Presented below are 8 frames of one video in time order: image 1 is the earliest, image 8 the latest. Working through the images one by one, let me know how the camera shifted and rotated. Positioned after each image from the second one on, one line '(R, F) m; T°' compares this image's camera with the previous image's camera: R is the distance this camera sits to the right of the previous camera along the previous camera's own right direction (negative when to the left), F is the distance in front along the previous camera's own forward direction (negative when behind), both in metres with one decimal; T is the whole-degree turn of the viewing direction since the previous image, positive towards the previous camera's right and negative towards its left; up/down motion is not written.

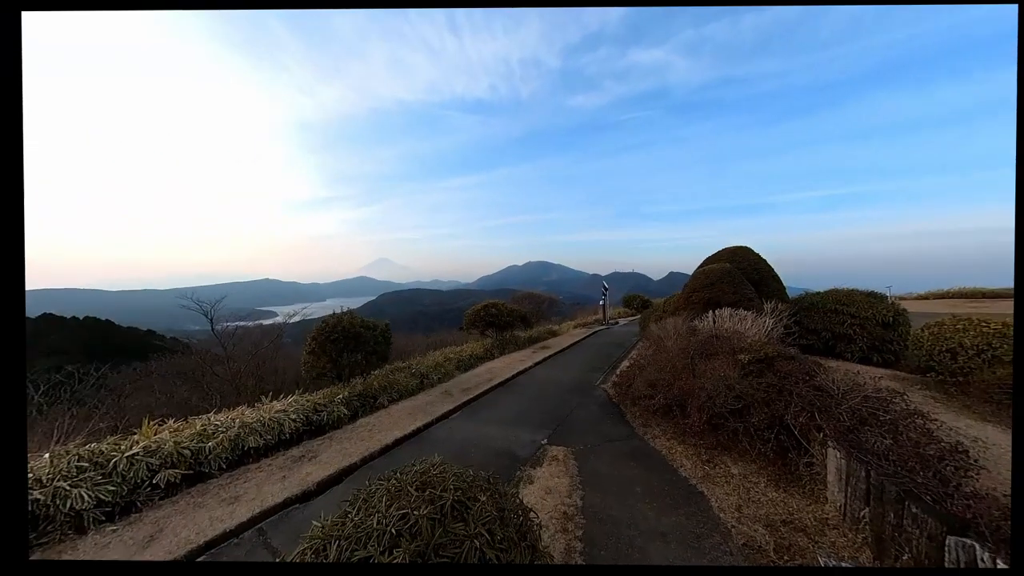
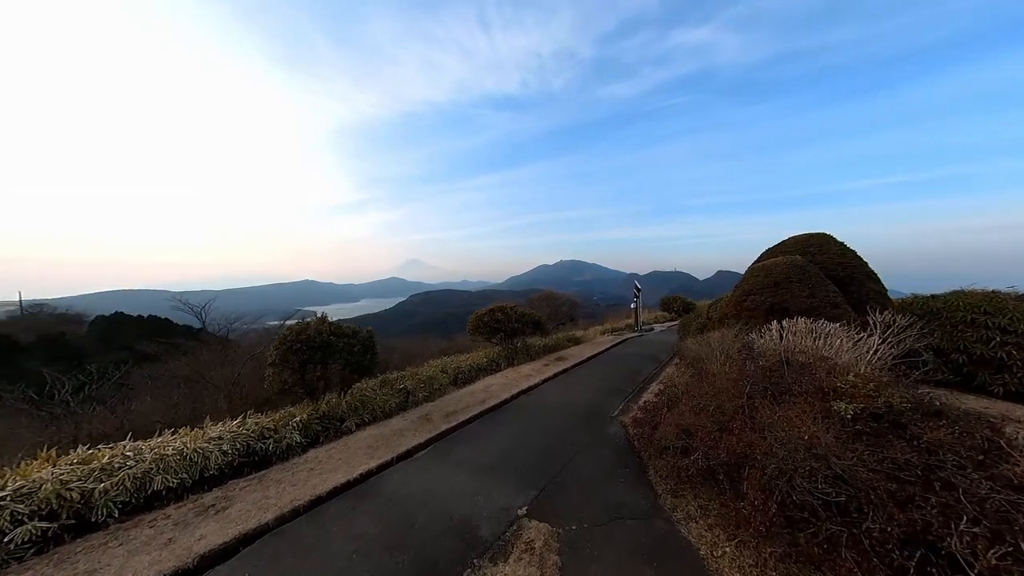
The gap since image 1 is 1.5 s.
(+0.6, +1.0) m; -5°
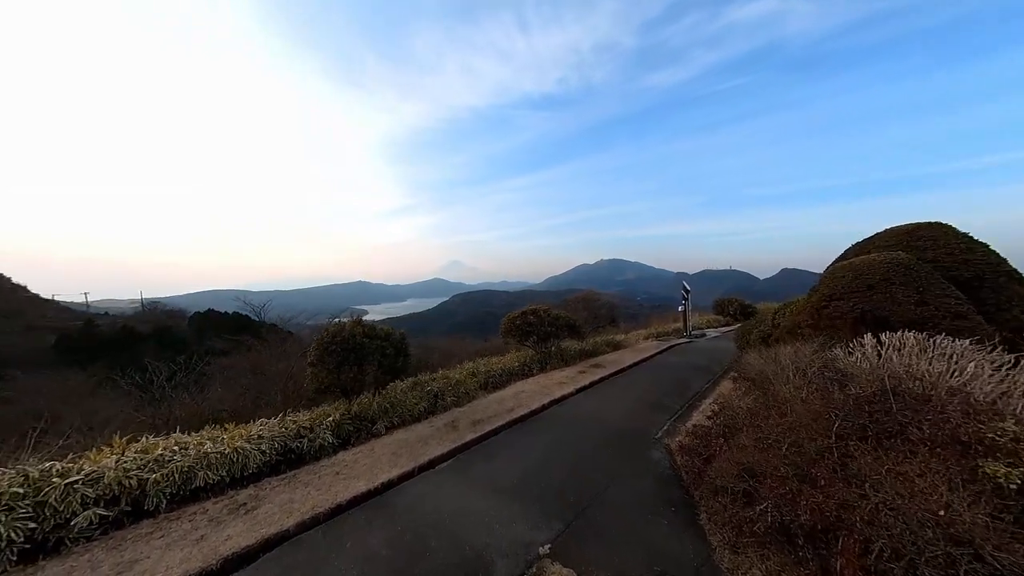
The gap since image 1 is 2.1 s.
(+0.1, +0.3) m; -8°
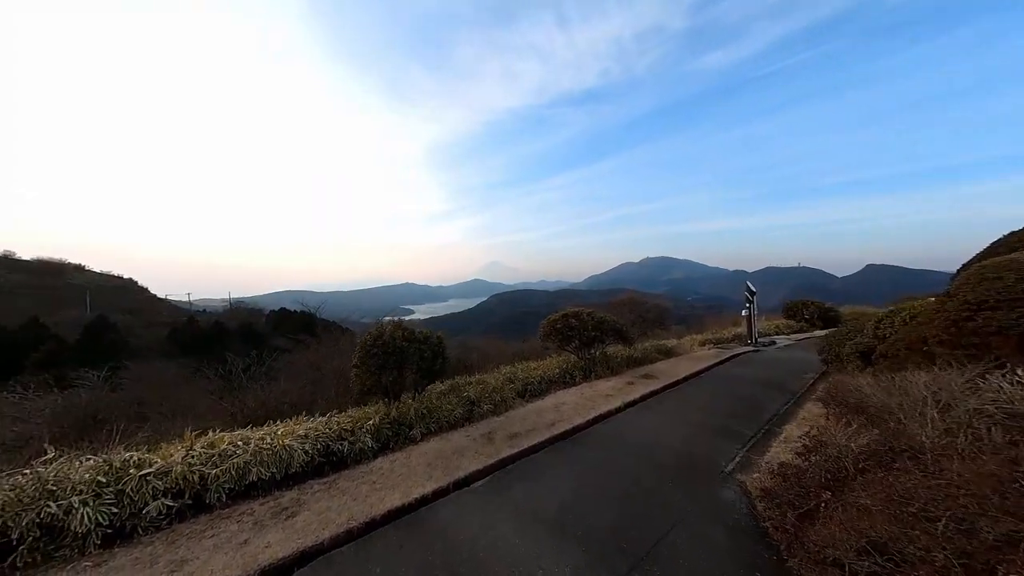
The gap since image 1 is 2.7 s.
(0.0, +0.3) m; -8°
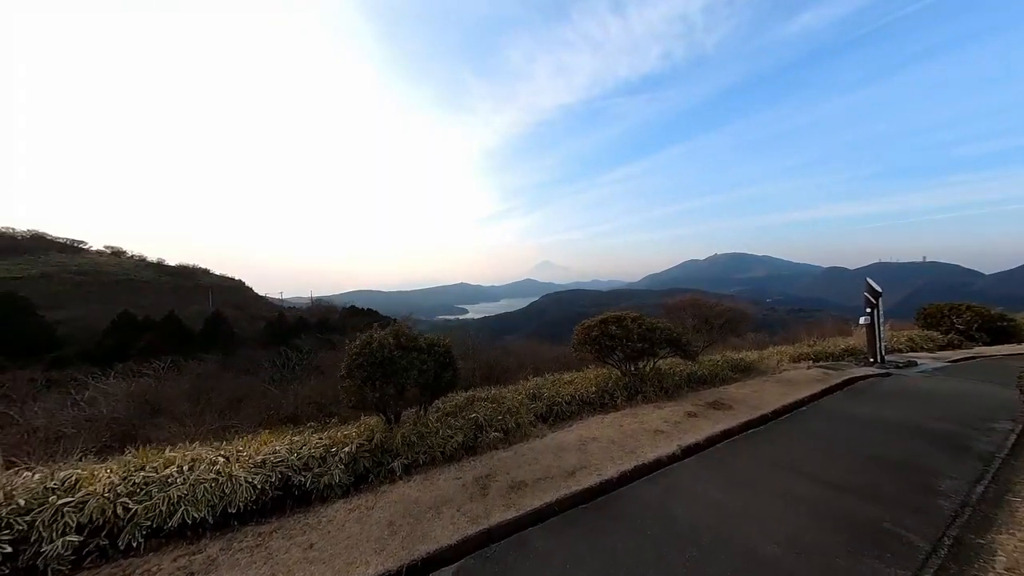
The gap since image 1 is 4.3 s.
(+0.5, +1.2) m; -10°
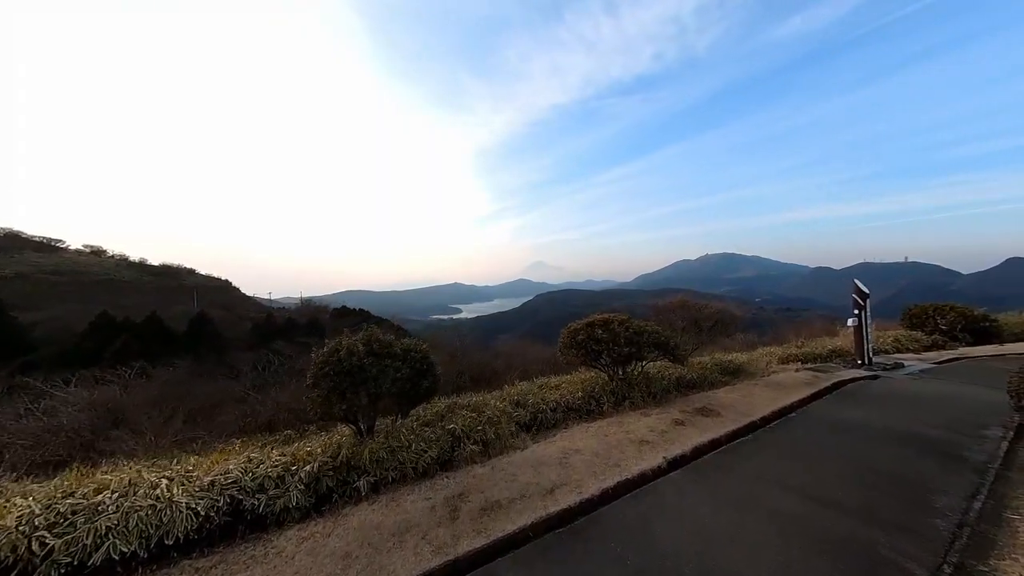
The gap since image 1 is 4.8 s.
(+0.2, +0.2) m; +1°
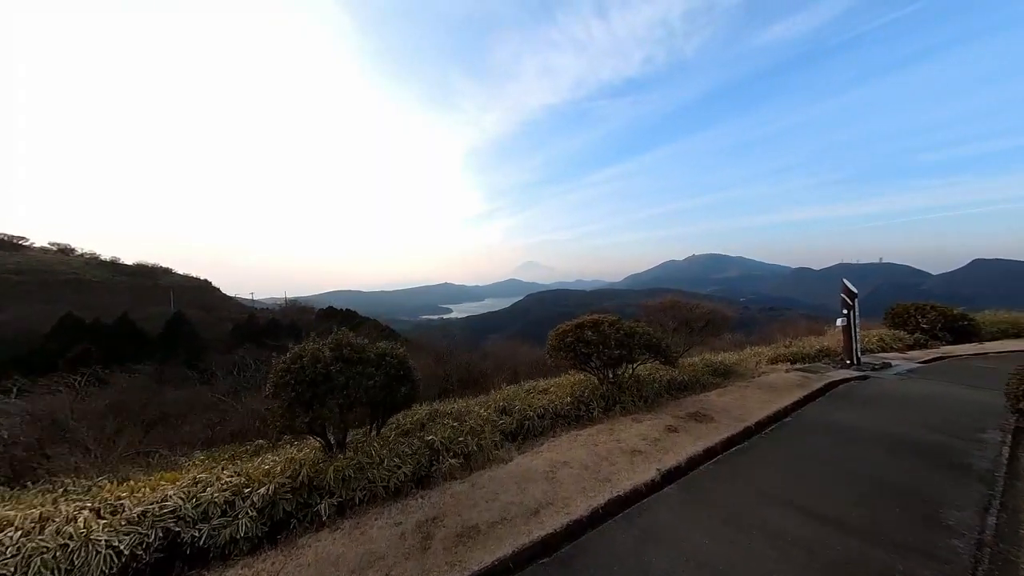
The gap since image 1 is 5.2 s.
(+0.1, +0.3) m; +2°
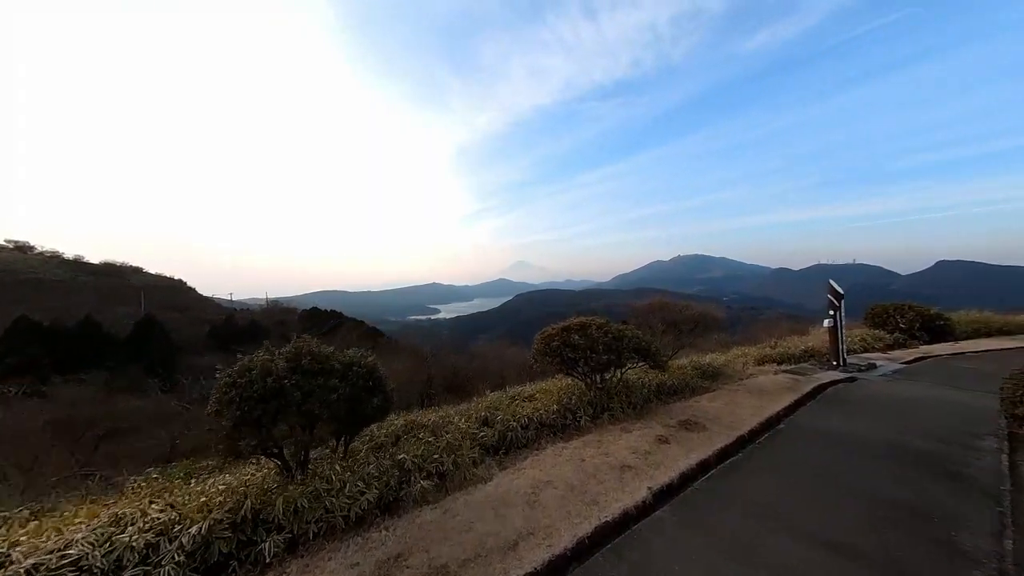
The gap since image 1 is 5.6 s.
(+0.1, +0.3) m; +2°
